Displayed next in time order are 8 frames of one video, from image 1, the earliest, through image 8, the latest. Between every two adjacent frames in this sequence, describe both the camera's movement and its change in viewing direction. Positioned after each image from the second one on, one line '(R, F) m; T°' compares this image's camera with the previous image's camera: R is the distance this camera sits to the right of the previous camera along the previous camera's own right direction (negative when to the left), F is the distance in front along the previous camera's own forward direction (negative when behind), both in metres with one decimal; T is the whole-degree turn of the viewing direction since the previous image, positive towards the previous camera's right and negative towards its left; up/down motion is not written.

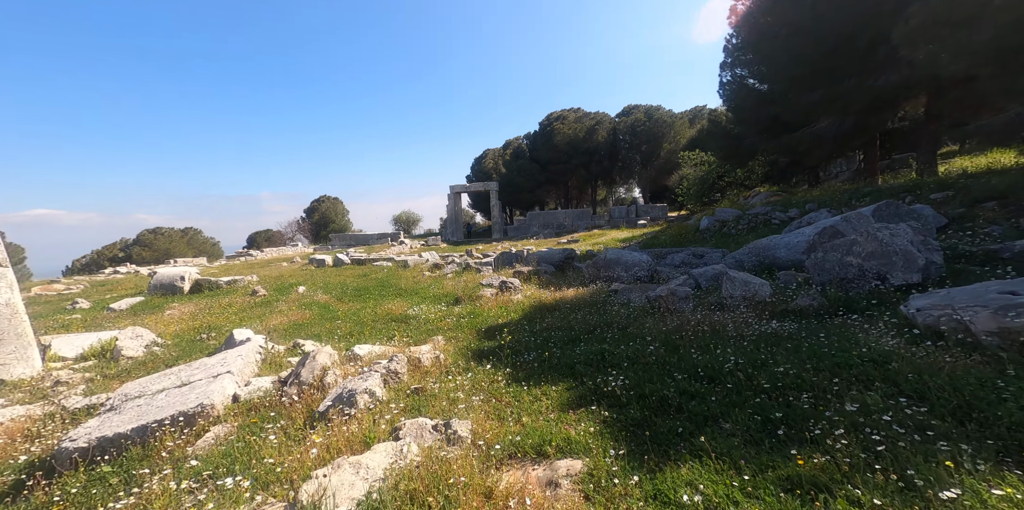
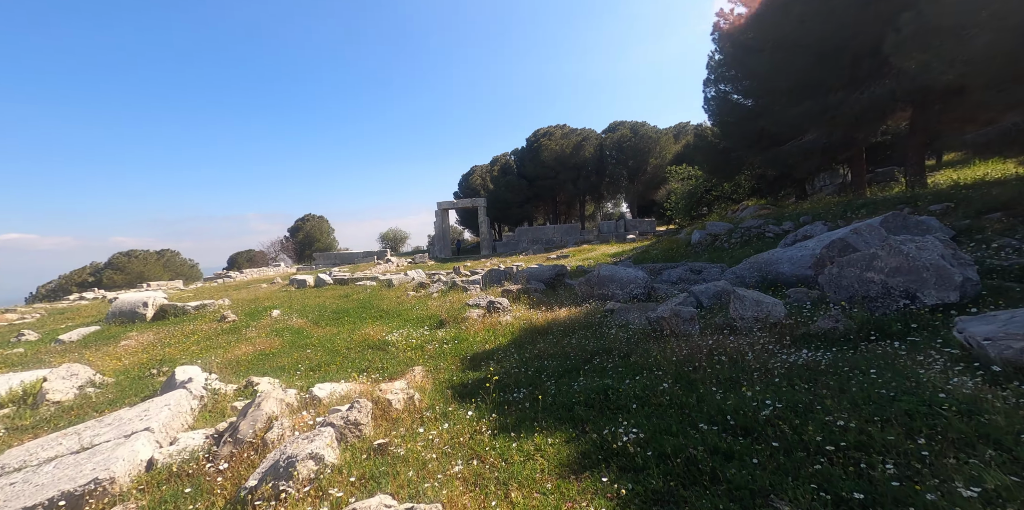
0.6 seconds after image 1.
(0.0, +0.5) m; +2°
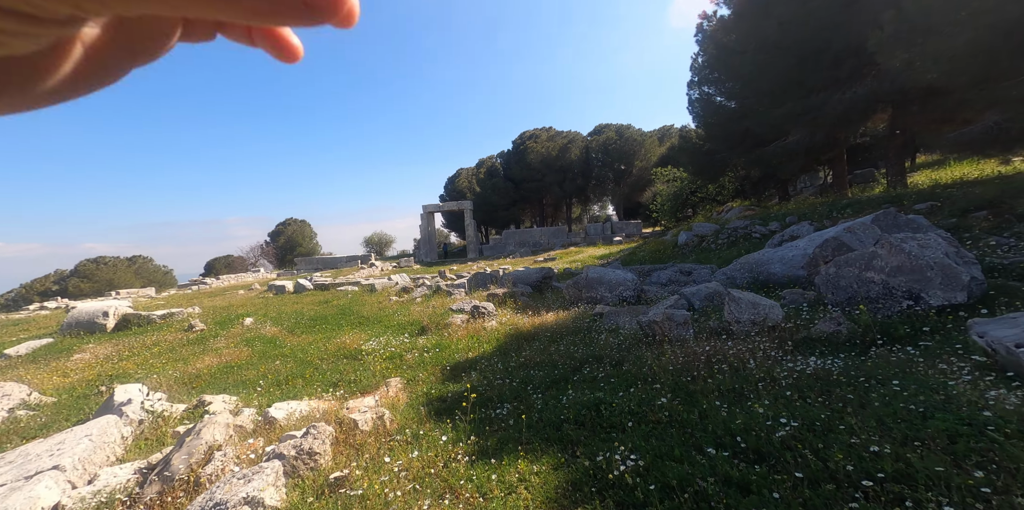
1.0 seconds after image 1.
(0.0, +0.3) m; +2°
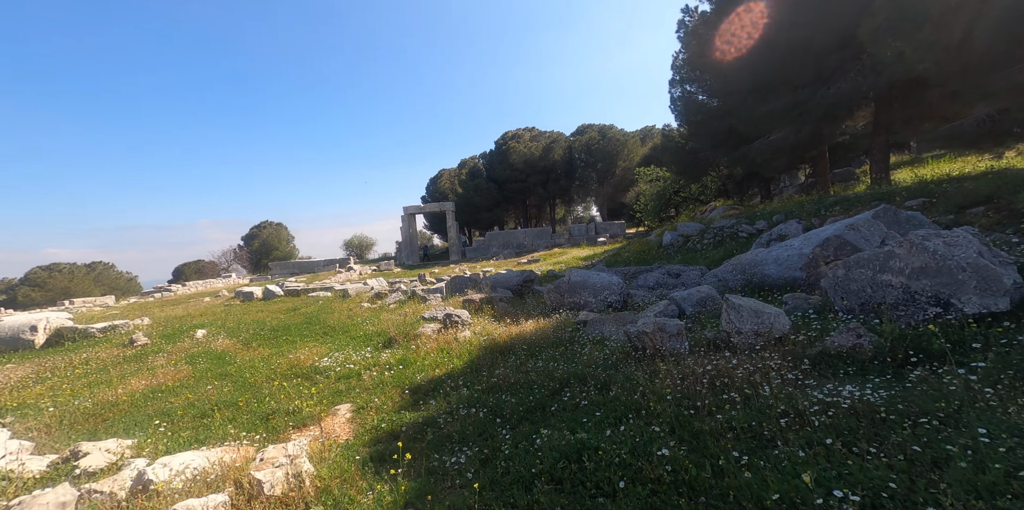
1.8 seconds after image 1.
(+0.2, +0.7) m; +2°
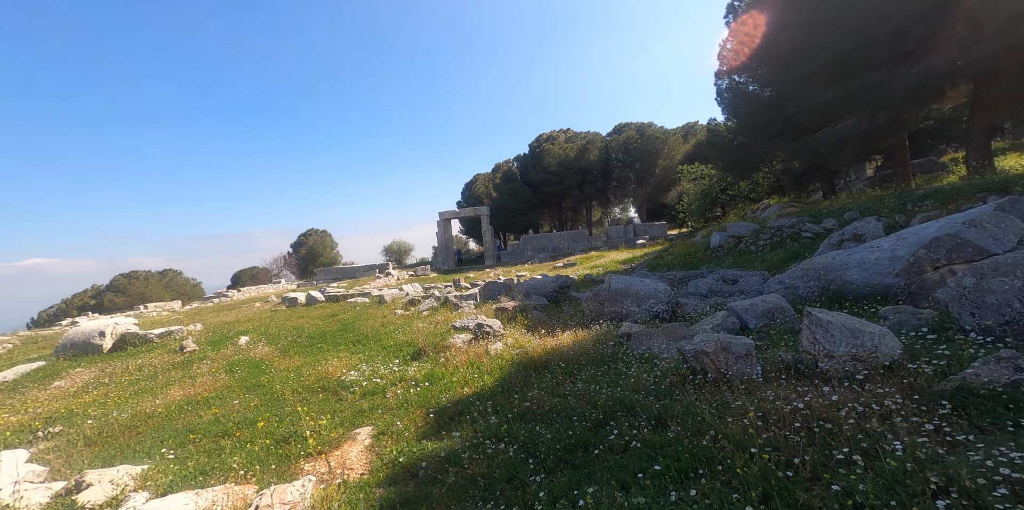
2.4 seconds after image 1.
(0.0, +0.5) m; -5°
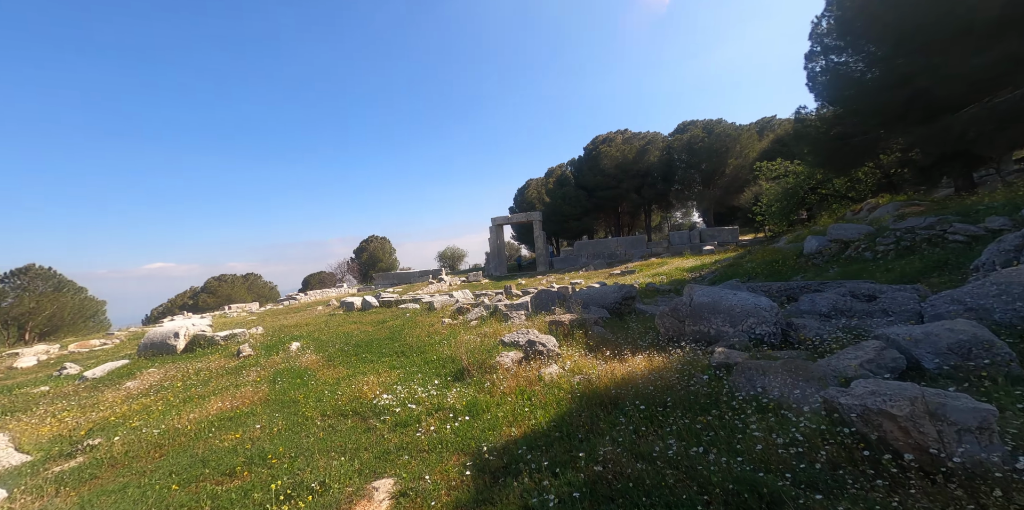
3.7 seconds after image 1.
(-0.1, +1.0) m; -8°
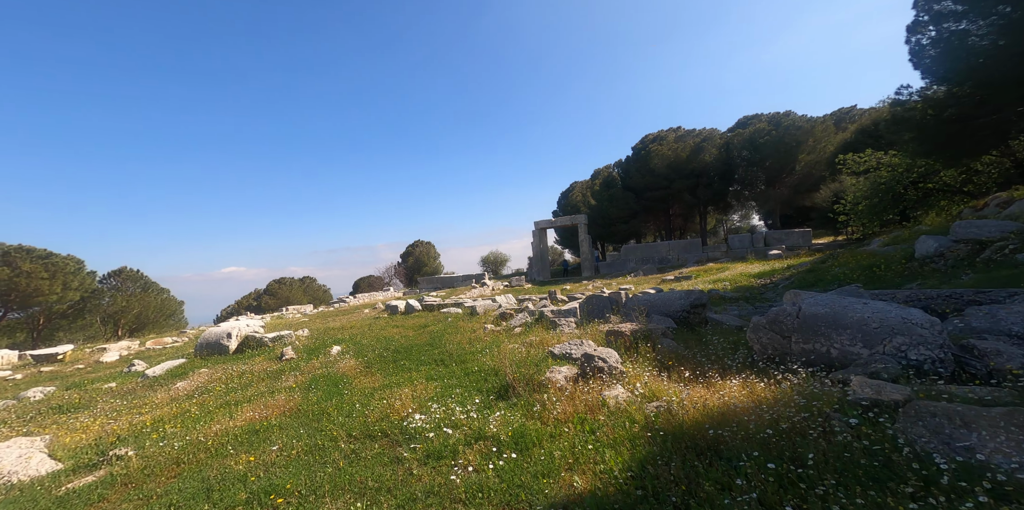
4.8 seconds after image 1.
(-0.2, +0.9) m; -6°
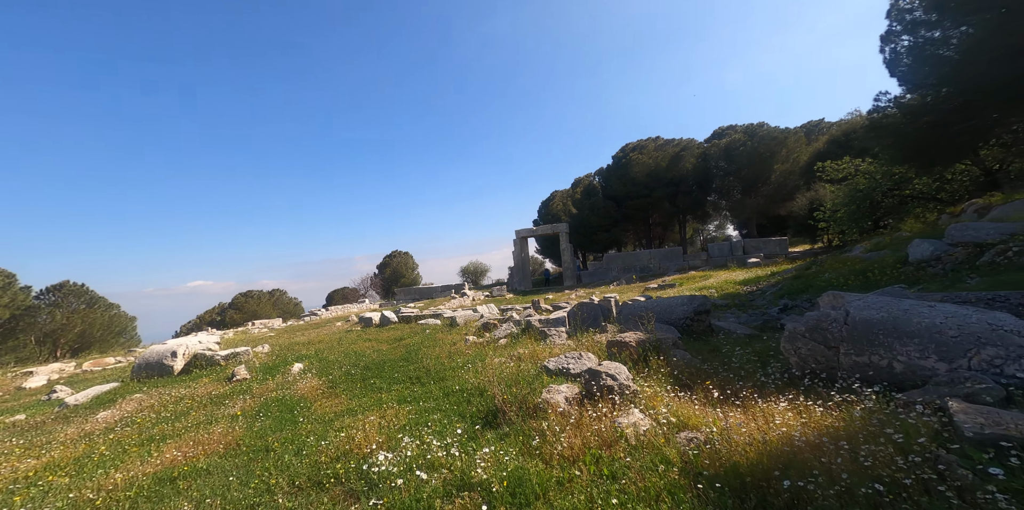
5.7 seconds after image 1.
(-0.1, +0.9) m; +3°
